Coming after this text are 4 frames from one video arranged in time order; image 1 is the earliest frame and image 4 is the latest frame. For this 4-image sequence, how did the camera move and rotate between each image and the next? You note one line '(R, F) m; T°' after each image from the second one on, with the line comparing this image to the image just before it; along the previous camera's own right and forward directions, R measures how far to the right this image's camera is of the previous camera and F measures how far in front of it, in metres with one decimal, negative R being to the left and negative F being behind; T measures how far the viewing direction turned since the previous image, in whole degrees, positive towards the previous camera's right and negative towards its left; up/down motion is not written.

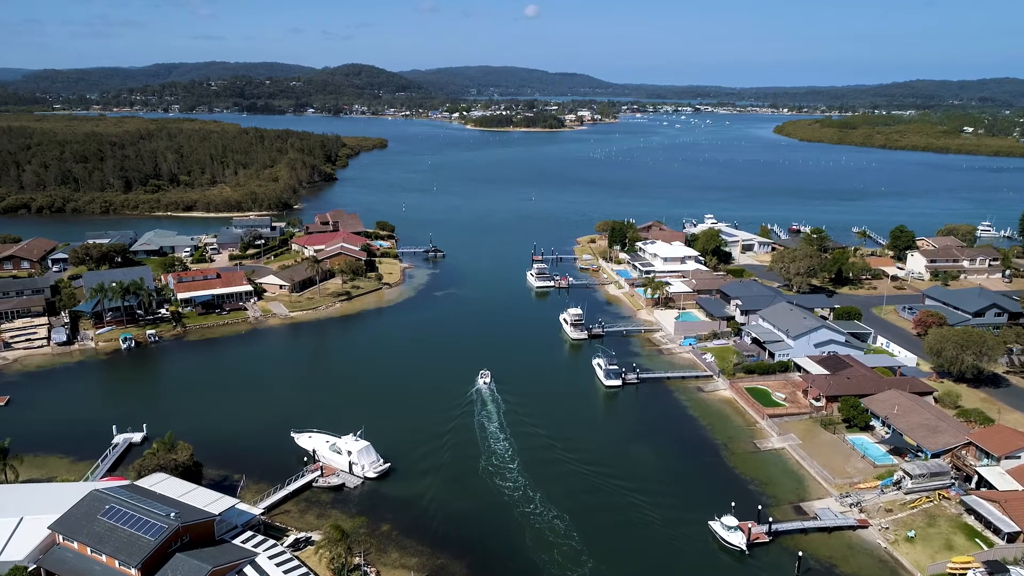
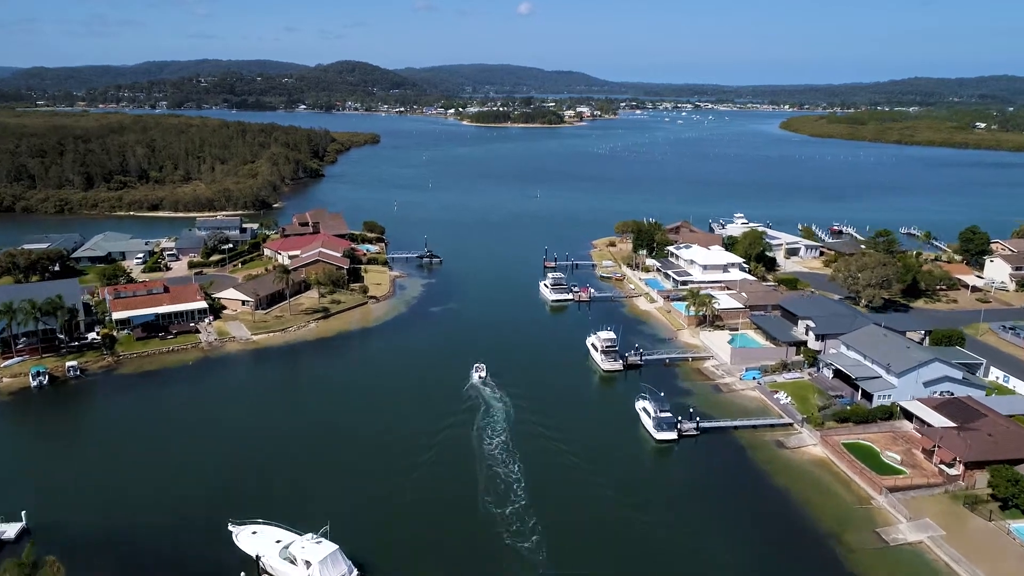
(-0.5, +5.3) m; 0°
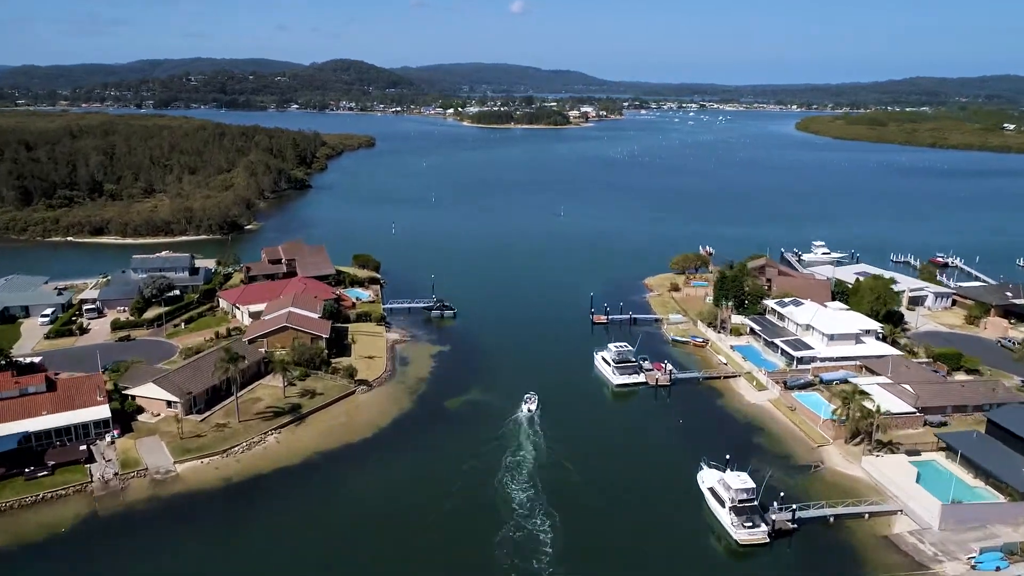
(-1.2, +8.1) m; 0°
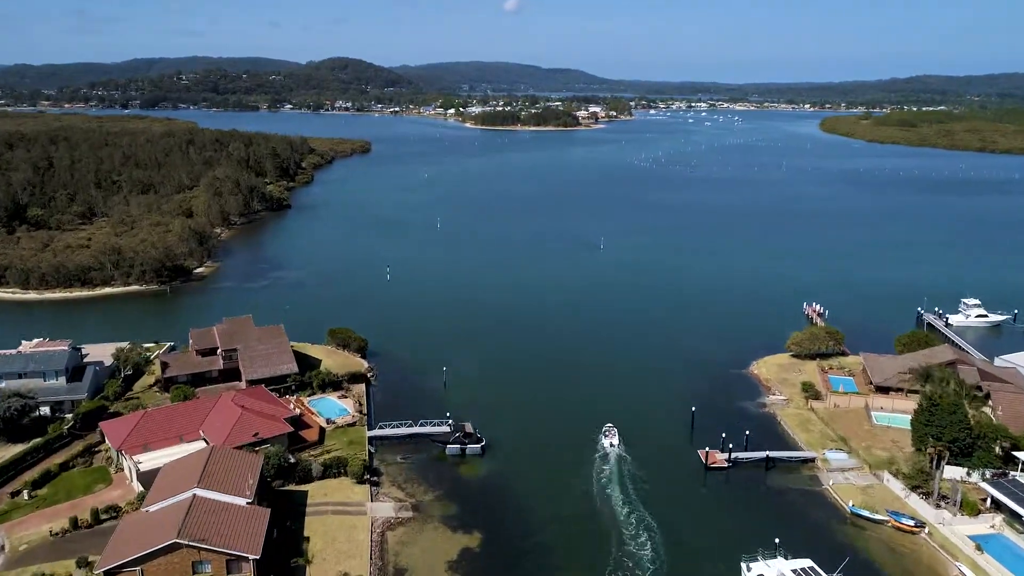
(-1.1, +9.3) m; 0°
